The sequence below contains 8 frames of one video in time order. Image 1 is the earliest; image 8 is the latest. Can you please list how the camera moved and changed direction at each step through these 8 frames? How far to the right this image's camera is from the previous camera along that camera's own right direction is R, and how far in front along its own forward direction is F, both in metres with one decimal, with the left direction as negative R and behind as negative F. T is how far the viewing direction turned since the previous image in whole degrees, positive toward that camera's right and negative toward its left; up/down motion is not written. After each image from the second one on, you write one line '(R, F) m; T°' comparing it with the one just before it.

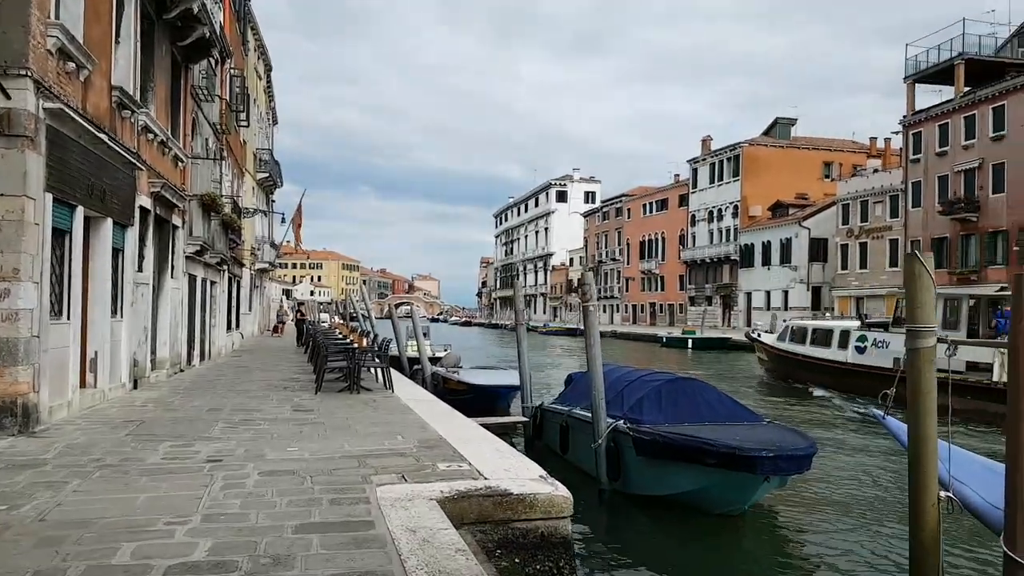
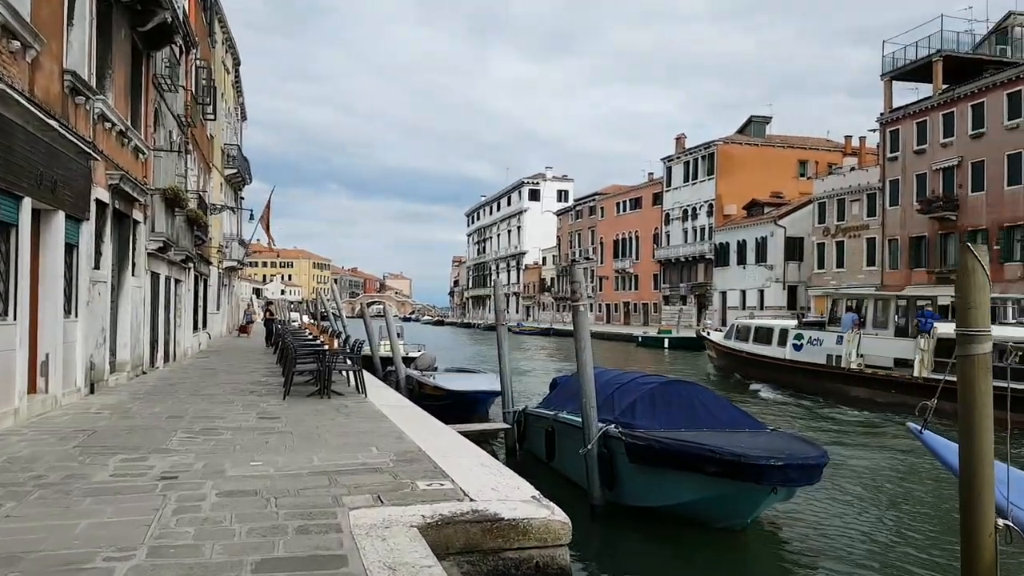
(-0.1, +0.6) m; +2°
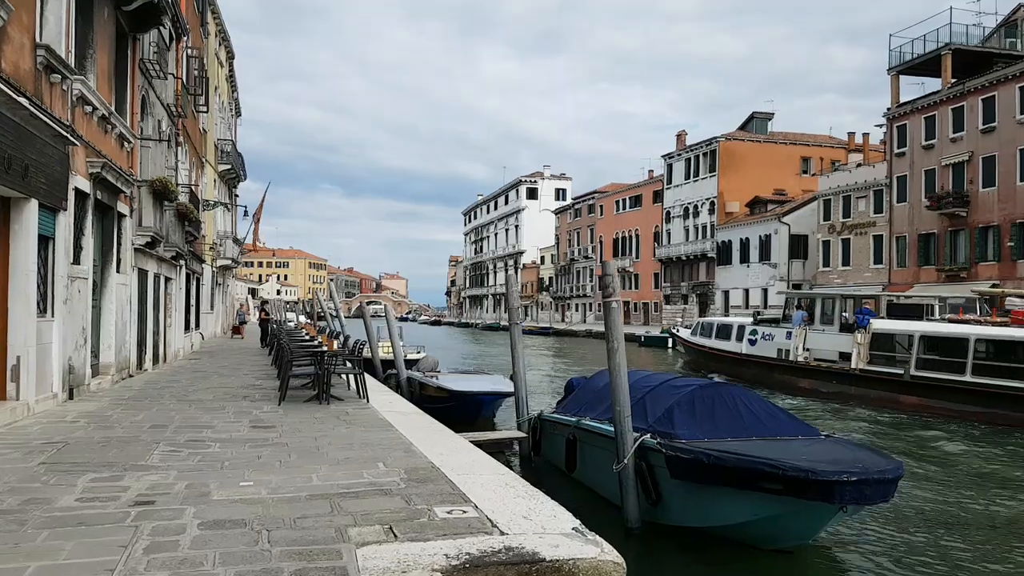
(-0.3, +1.0) m; 0°
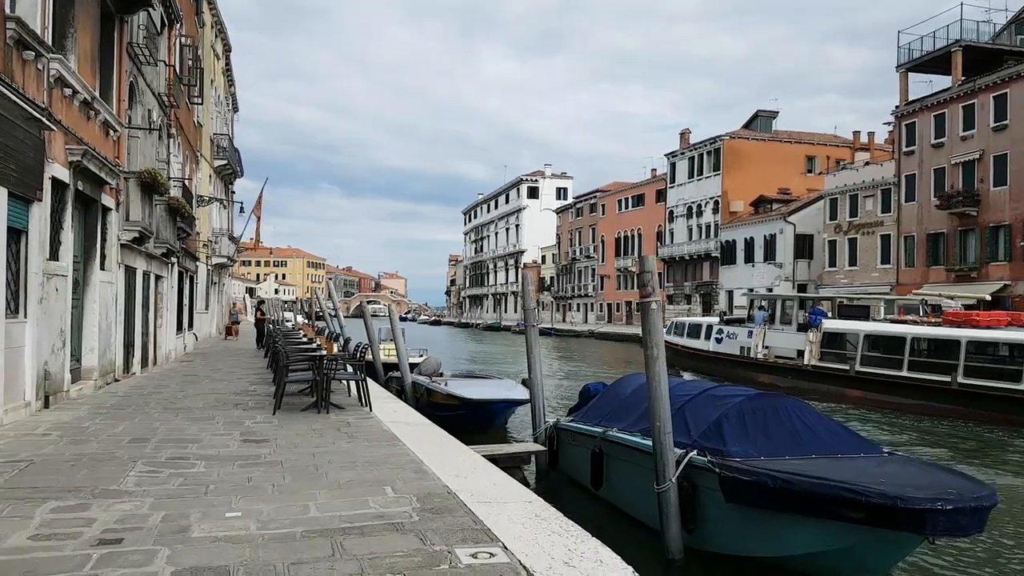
(-0.2, +0.9) m; 0°
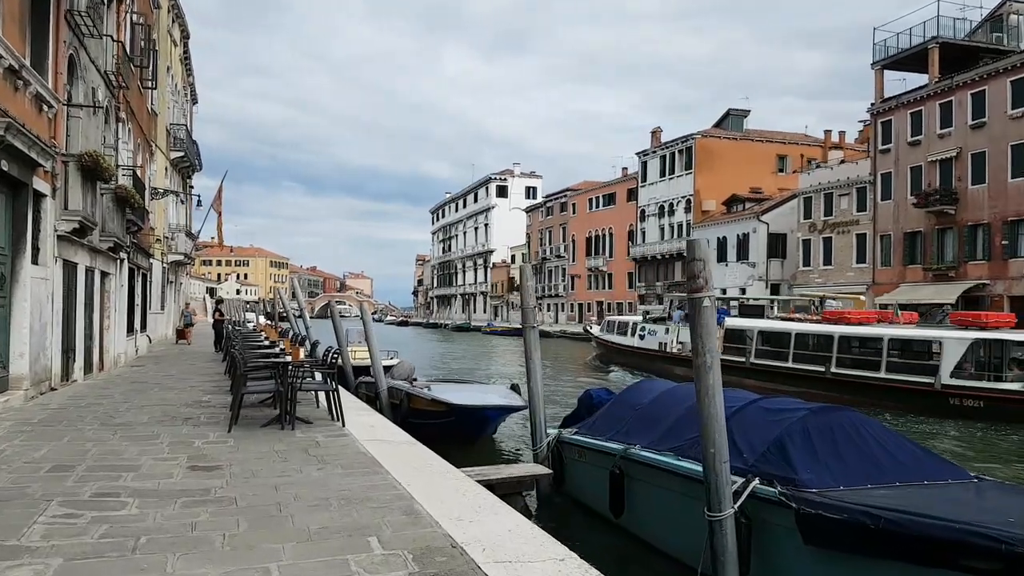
(-0.3, +1.4) m; +2°
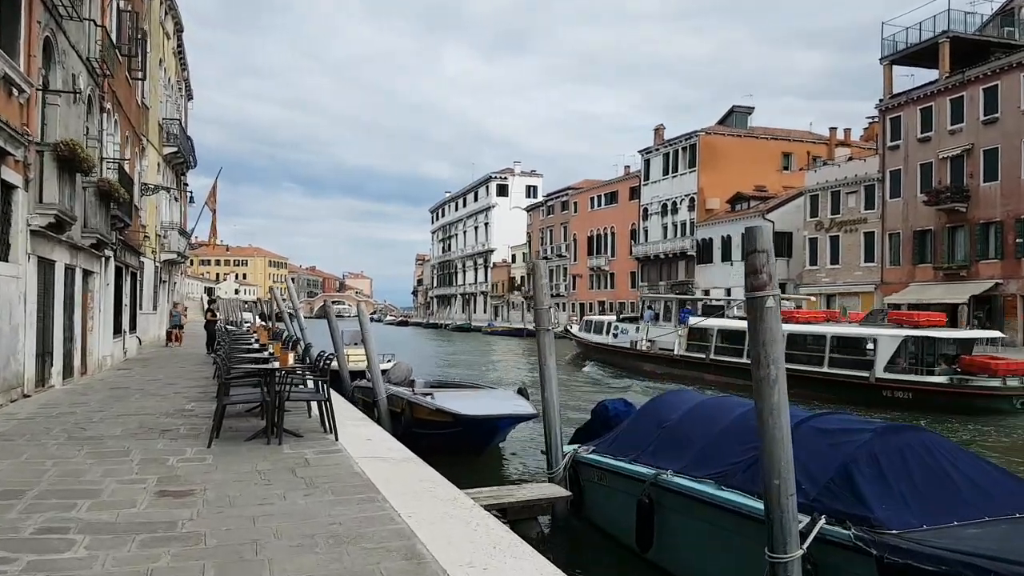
(-0.1, +0.9) m; 0°
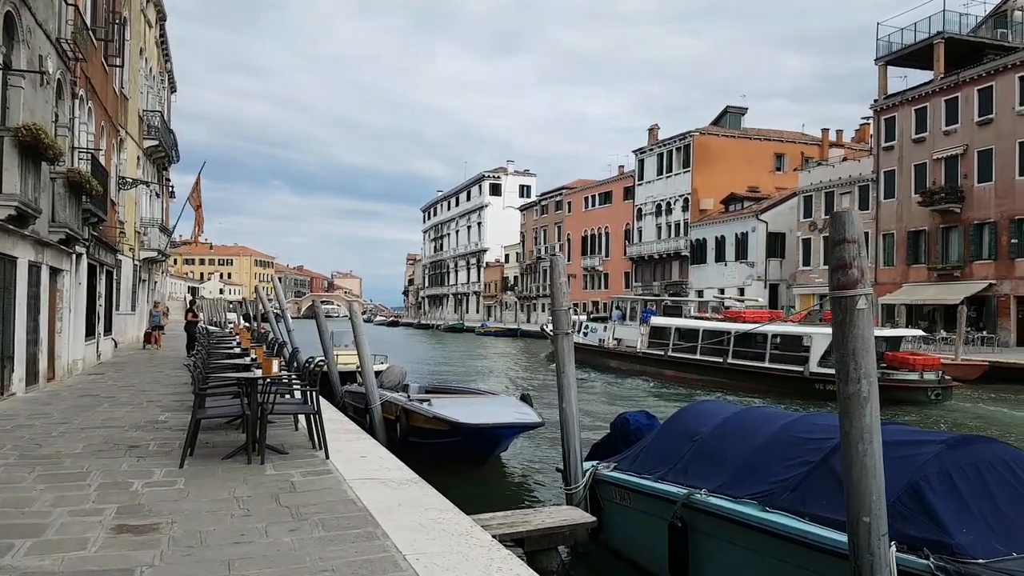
(-0.2, +0.9) m; +1°
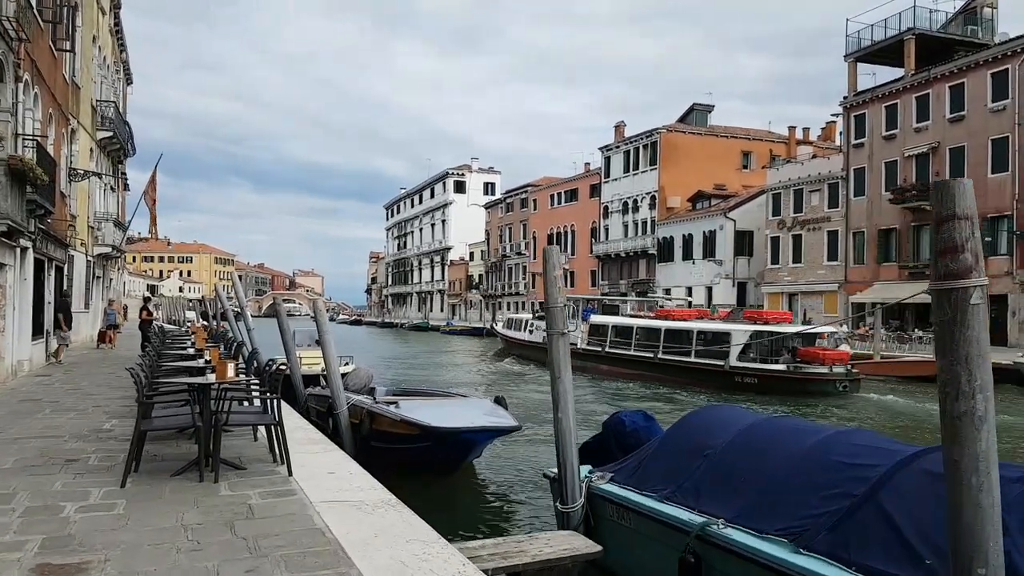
(-0.2, +0.8) m; +2°
